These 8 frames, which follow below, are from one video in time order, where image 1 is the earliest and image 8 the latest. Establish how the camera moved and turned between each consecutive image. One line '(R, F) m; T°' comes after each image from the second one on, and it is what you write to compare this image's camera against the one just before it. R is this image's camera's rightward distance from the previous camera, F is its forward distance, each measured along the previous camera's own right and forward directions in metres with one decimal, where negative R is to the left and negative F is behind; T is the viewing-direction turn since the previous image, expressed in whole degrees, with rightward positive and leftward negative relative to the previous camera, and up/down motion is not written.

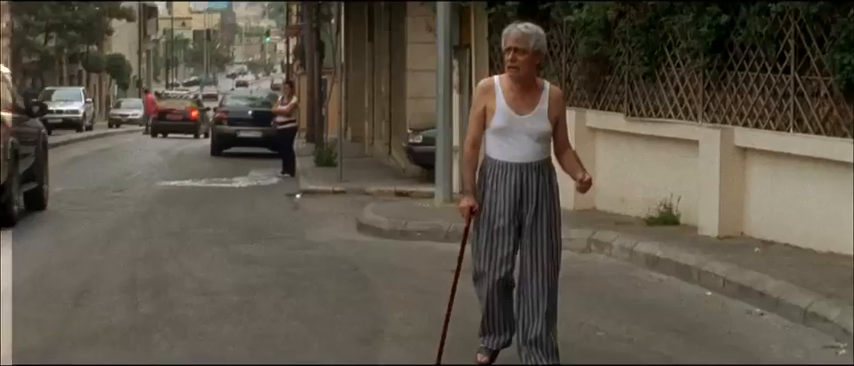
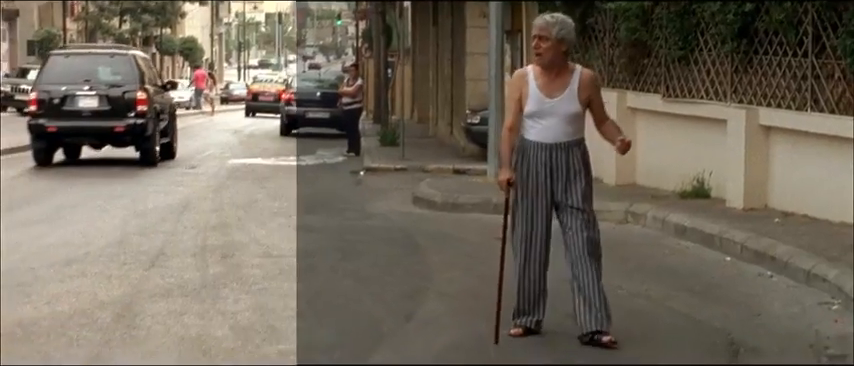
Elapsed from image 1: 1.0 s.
(+0.1, -0.9) m; -2°
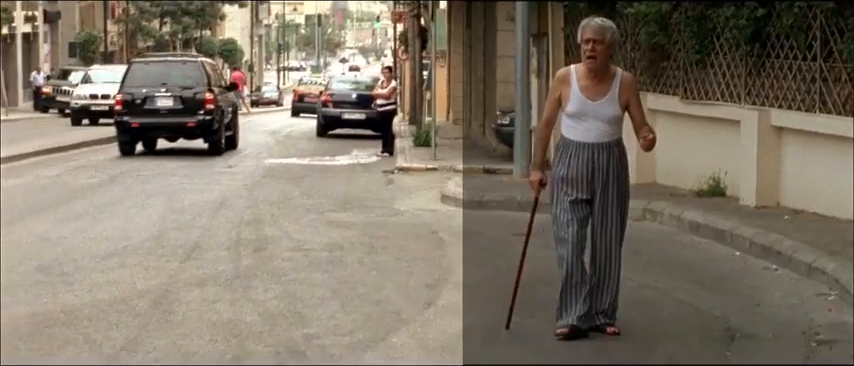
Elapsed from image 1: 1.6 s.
(+0.1, -0.5) m; -1°
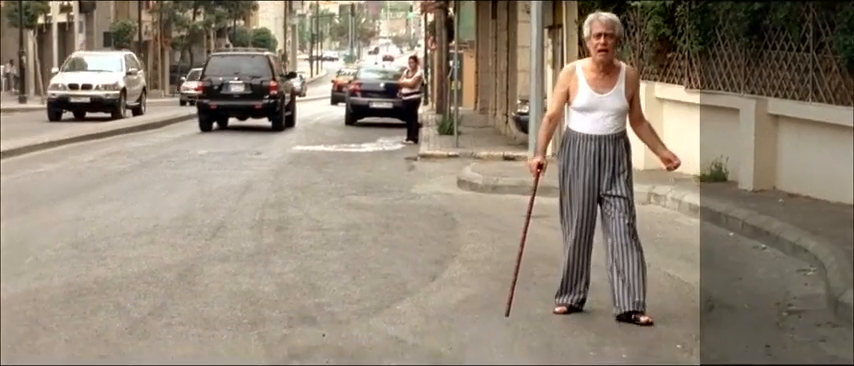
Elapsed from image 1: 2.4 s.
(+0.1, -0.7) m; -1°
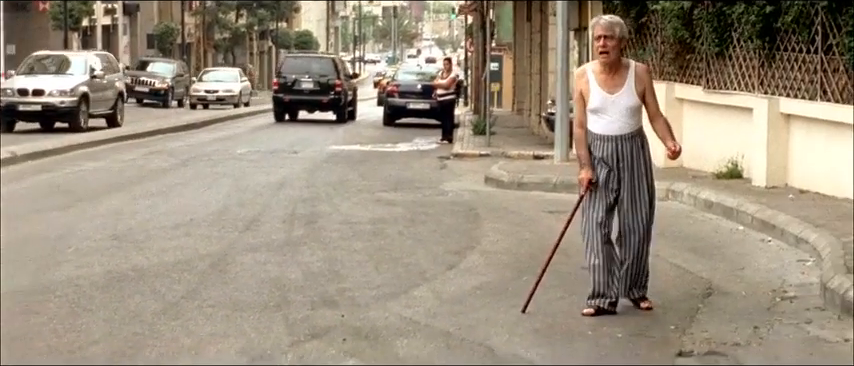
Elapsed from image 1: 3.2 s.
(+0.1, -0.5) m; -1°
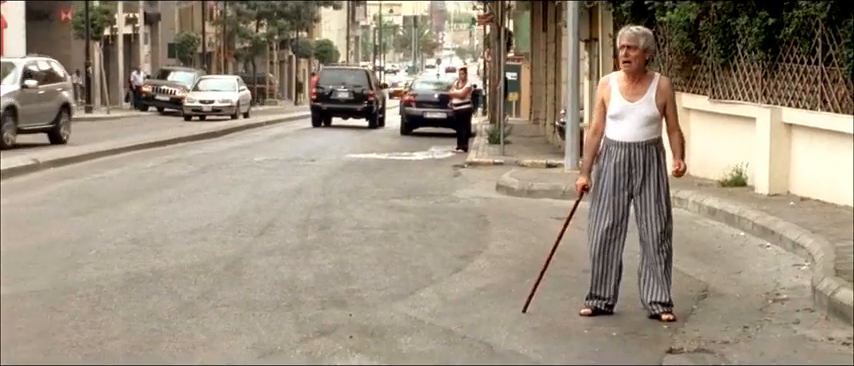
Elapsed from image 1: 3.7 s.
(+0.1, -0.4) m; -1°
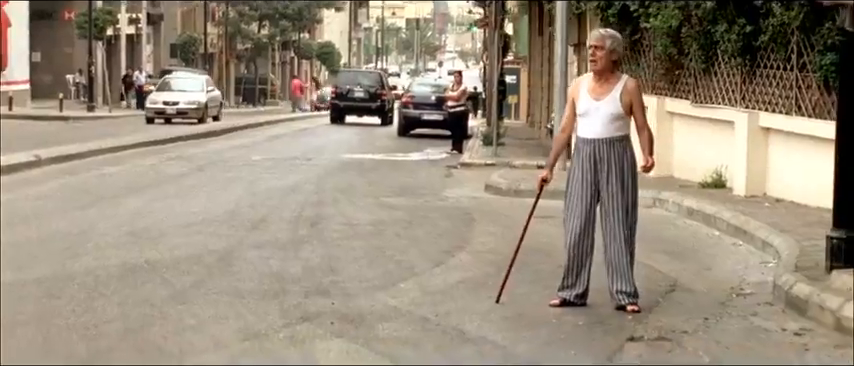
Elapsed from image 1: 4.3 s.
(+0.1, -0.5) m; 0°
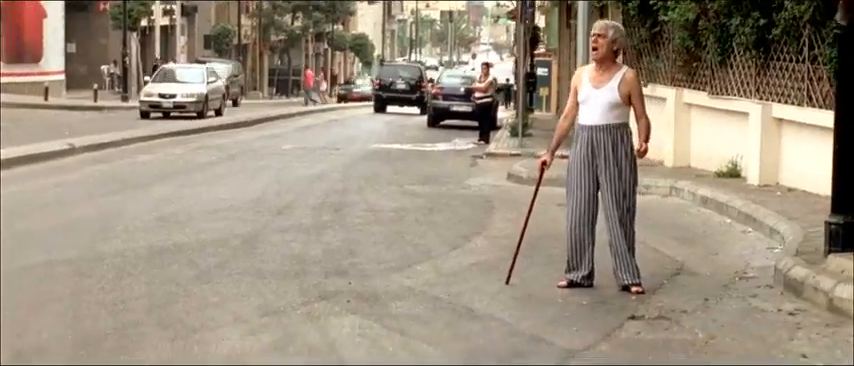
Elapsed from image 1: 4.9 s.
(+0.1, -0.4) m; -1°
